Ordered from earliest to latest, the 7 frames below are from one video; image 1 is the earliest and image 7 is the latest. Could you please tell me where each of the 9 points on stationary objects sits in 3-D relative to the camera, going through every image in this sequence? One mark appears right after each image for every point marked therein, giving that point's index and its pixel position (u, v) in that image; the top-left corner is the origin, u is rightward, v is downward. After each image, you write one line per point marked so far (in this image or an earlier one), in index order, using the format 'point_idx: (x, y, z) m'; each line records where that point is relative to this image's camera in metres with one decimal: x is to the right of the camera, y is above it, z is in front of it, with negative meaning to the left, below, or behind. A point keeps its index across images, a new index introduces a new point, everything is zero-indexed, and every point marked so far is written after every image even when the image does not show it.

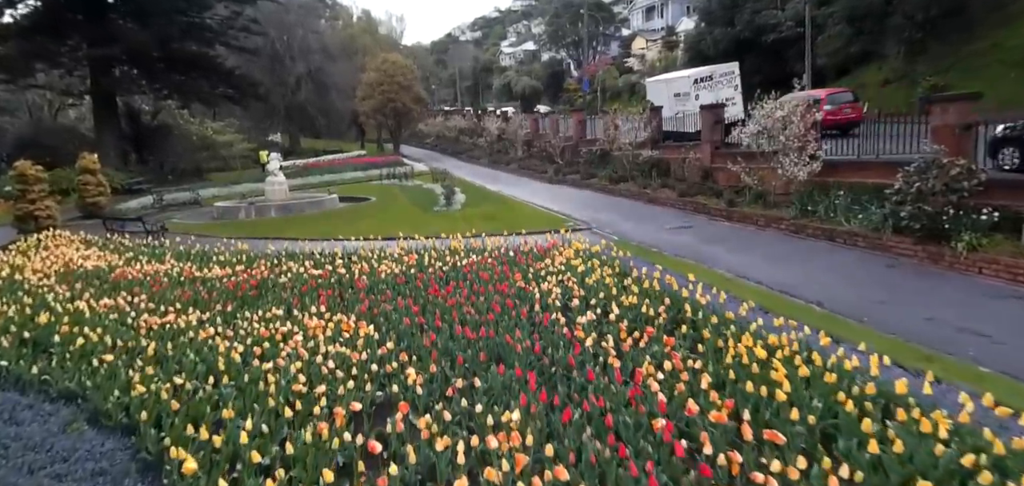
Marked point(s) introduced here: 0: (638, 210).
0: (+3.3, +0.9, +16.6) m
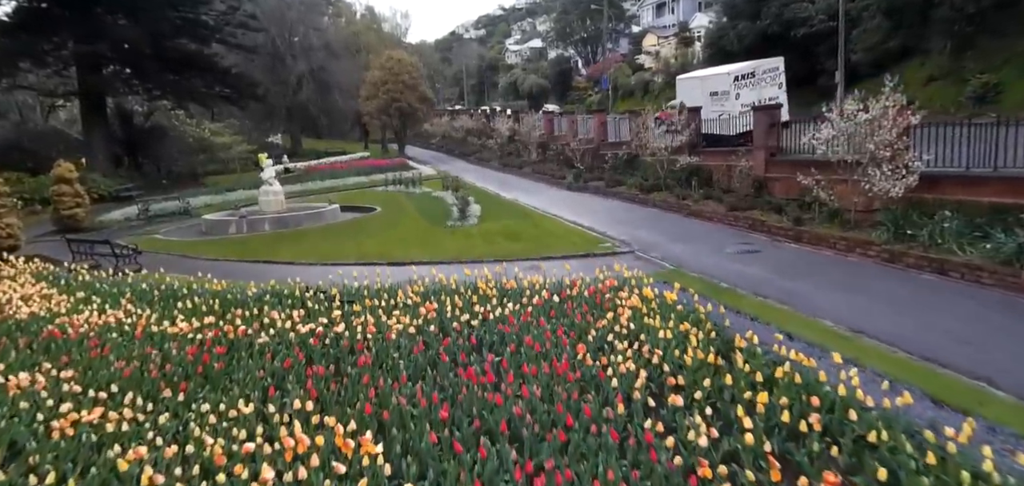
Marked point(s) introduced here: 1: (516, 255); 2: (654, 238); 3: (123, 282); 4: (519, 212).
0: (+3.9, +0.3, +14.4) m
1: (0.0, -0.2, +12.6) m
2: (+3.1, +0.1, +13.5) m
3: (-6.4, -0.6, +10.4) m
4: (+0.2, +0.8, +17.7) m
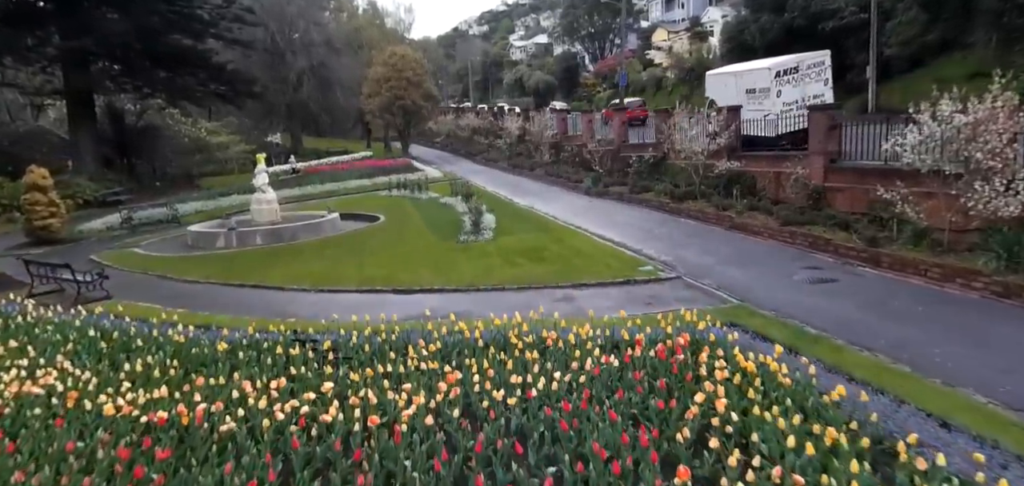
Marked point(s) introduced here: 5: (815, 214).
0: (+4.4, -0.1, +12.5) m
1: (+0.5, -0.7, +10.7) m
2: (+3.5, -0.3, +11.6) m
3: (-5.9, -1.0, +8.6) m
4: (+0.7, +0.5, +15.8) m
5: (+6.1, +0.6, +12.9) m
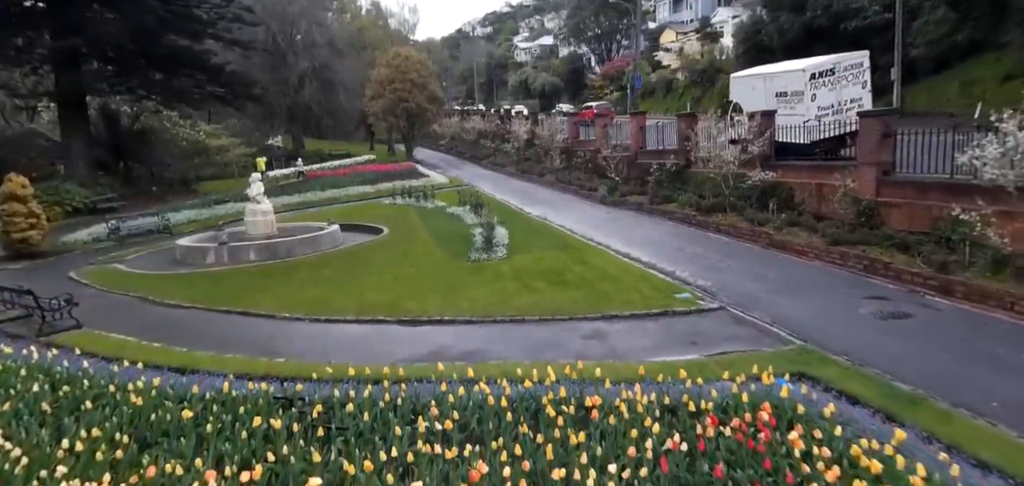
0: (+4.7, -0.4, +11.2) m
1: (+0.8, -1.0, +9.4) m
2: (+3.8, -0.7, +10.3) m
3: (-5.7, -1.4, +7.3) m
4: (+1.1, +0.1, +14.5) m
5: (+6.5, +0.2, +11.5) m
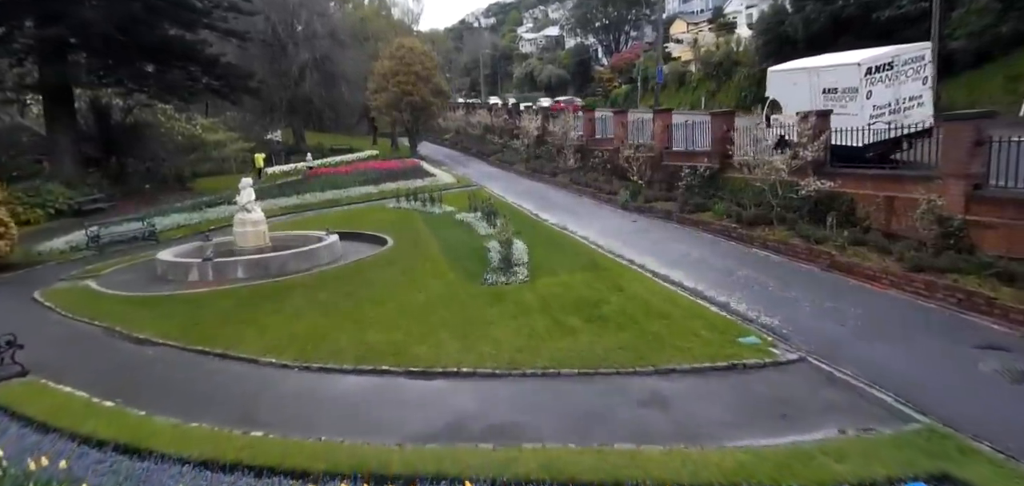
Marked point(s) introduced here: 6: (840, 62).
0: (+5.1, -0.9, +9.5) m
1: (+1.2, -1.5, +7.7) m
2: (+4.2, -1.1, +8.6) m
3: (-5.3, -1.8, +5.7) m
4: (+1.5, -0.3, +12.8) m
5: (+6.9, -0.2, +9.8) m
6: (+7.9, +4.4, +15.4) m
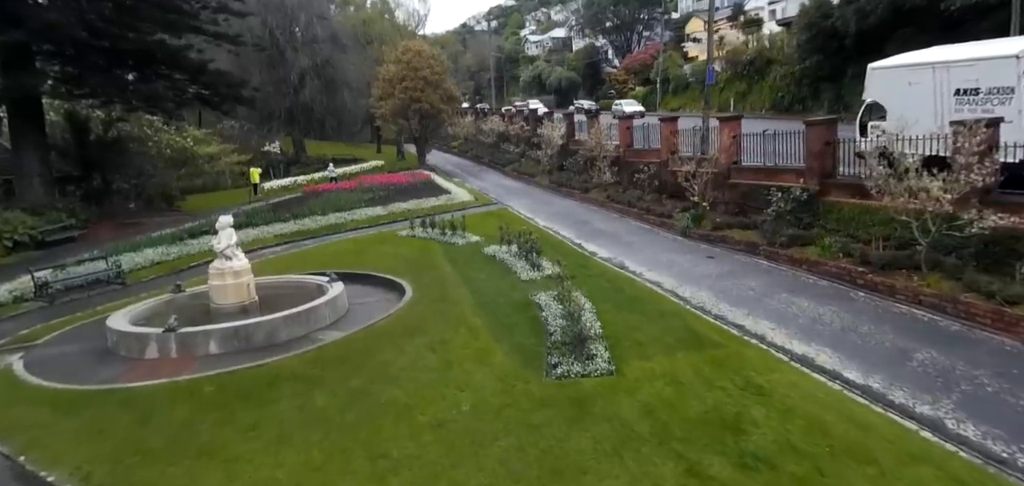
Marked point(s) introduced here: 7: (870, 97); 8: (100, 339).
0: (+6.1, -1.7, +6.1) m
1: (+2.2, -2.4, +4.3) m
2: (+5.2, -2.0, +5.2) m
3: (-4.3, -2.8, +2.3) m
4: (+2.5, -1.2, +9.4) m
5: (+7.8, -1.1, +6.4) m
6: (+8.9, +3.5, +12.0) m
7: (+8.4, +3.4, +14.9) m
8: (-7.4, -1.7, +11.4) m
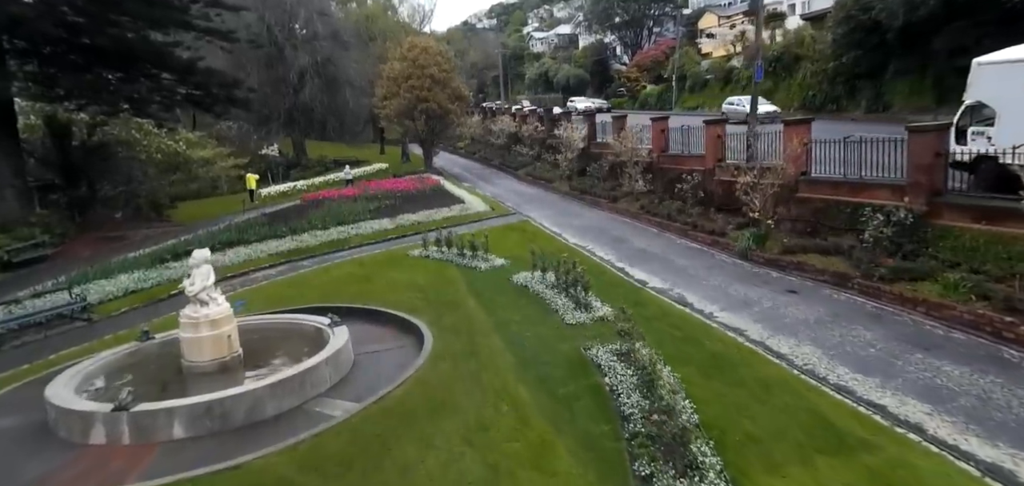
0: (+6.8, -2.3, +3.7) m
1: (+2.9, -3.0, +1.9) m
2: (+5.9, -2.6, +2.8) m
3: (-3.6, -3.4, -0.1) m
4: (+3.2, -1.8, +7.0) m
5: (+8.5, -1.6, +4.0) m
6: (+9.6, +3.0, +9.6) m
7: (+9.1, +2.9, +12.5) m
8: (-6.7, -2.3, +9.1) m
